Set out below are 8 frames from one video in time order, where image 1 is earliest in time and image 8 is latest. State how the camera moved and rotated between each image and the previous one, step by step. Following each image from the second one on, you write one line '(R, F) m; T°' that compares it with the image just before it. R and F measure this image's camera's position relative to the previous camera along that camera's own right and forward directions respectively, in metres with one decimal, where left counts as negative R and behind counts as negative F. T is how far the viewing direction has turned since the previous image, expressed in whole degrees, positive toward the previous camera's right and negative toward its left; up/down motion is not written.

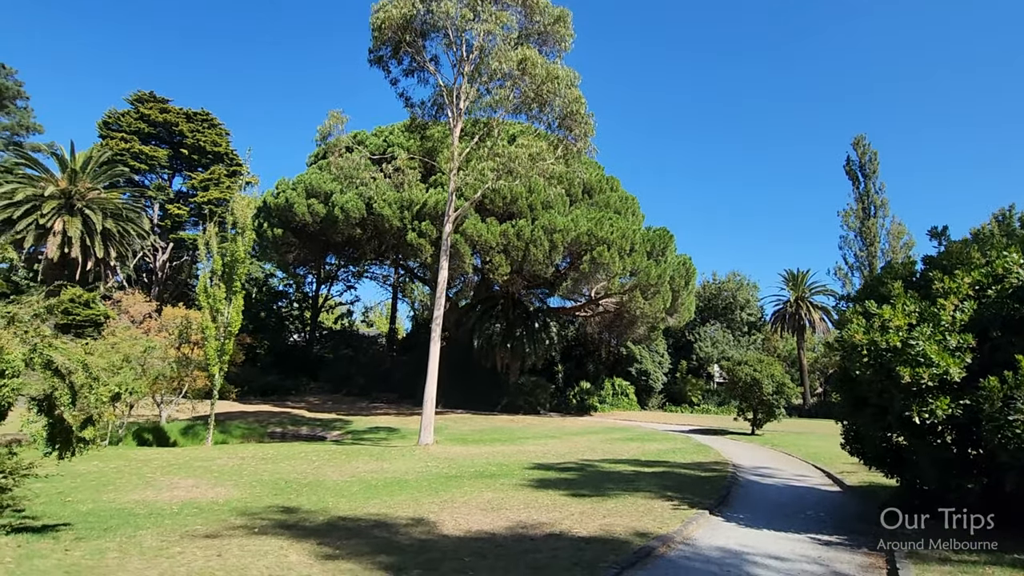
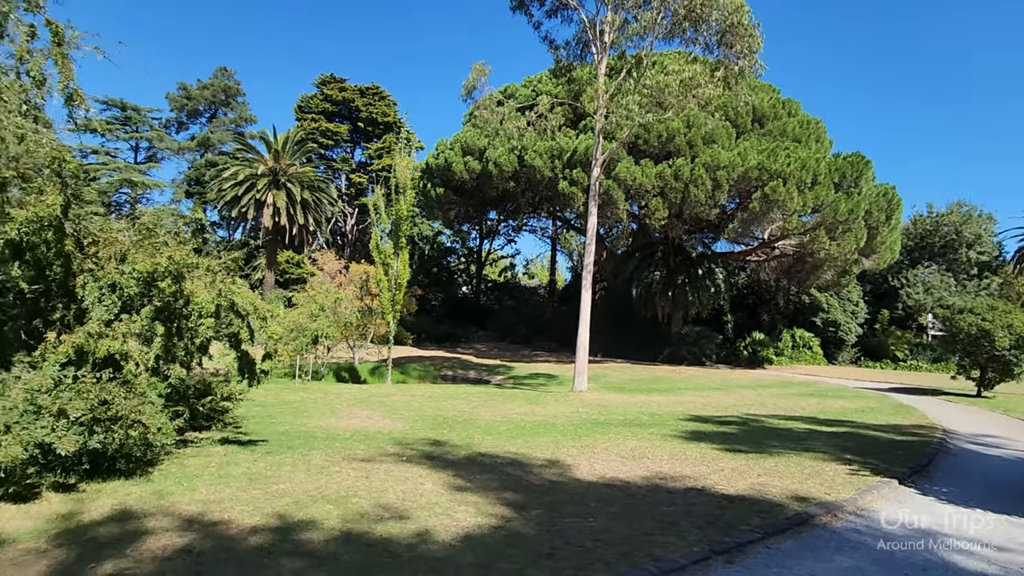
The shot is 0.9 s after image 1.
(+0.7, +0.2) m; -20°
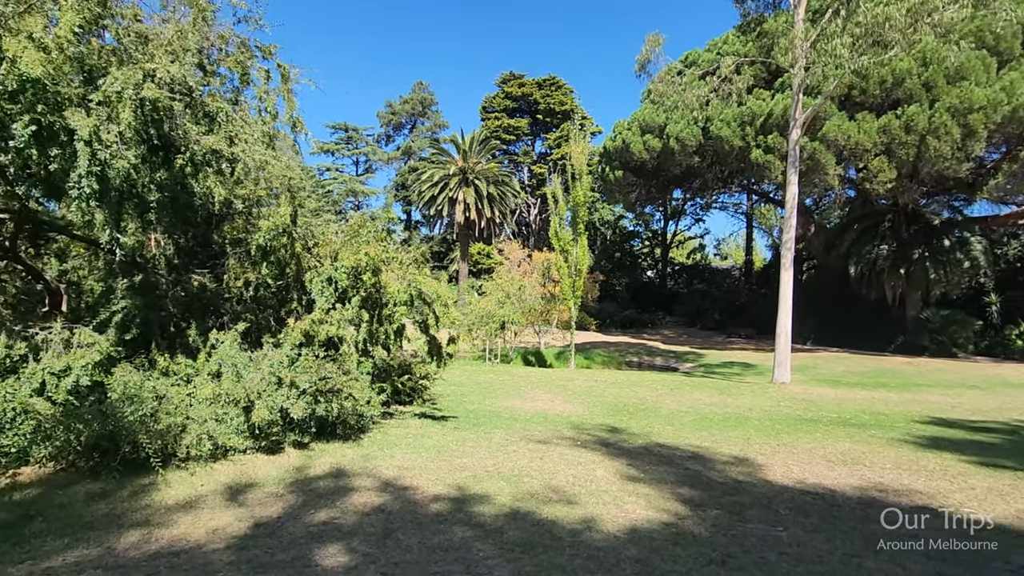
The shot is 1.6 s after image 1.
(+0.6, +0.2) m; -22°
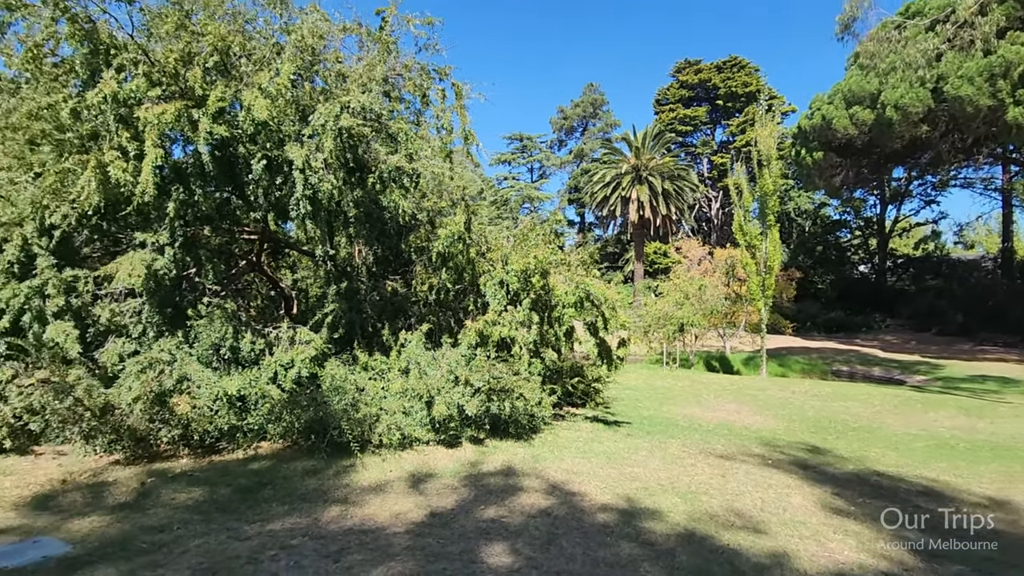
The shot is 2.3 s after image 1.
(+0.5, +0.2) m; -21°
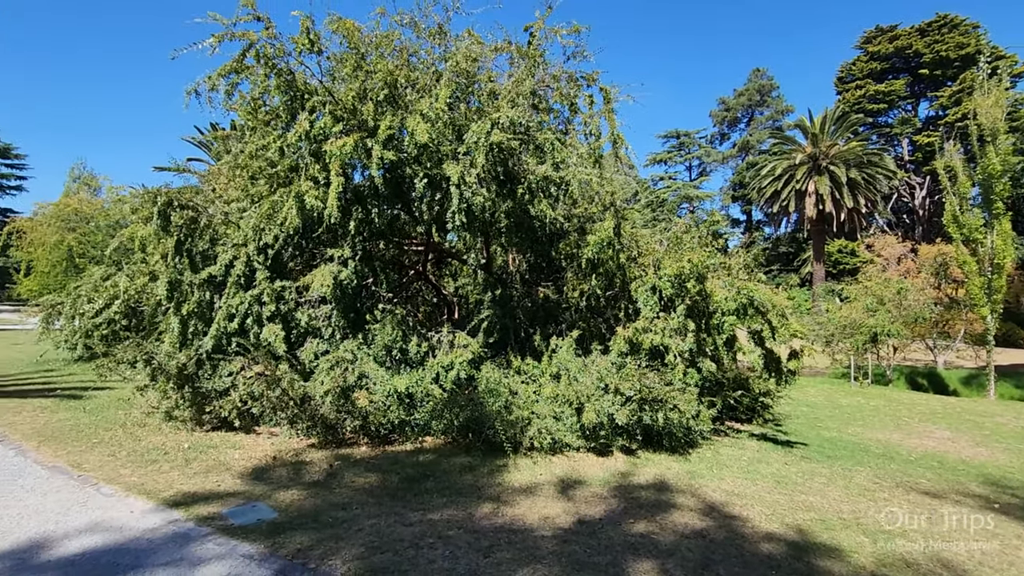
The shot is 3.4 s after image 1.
(+0.5, +0.1) m; -19°
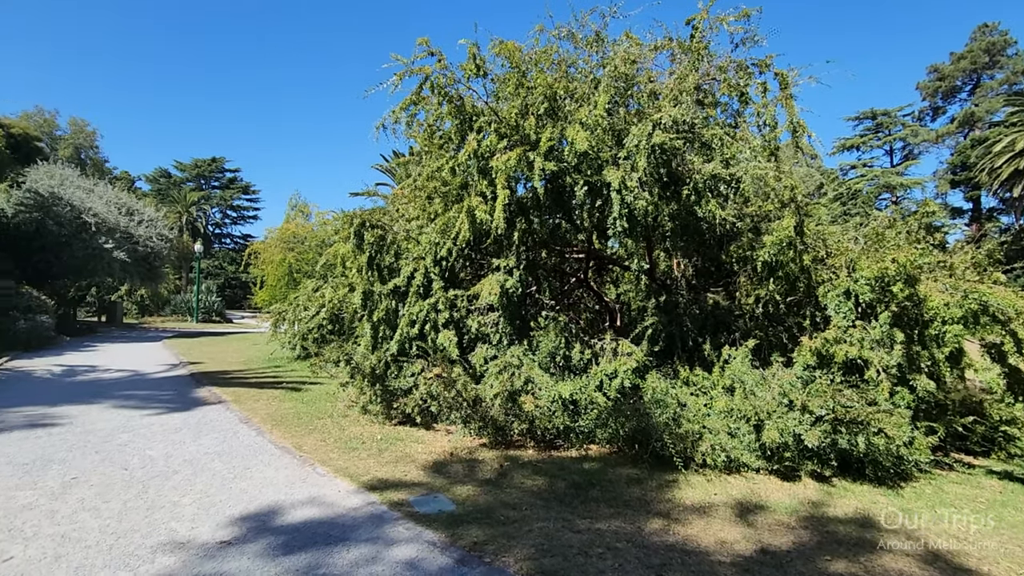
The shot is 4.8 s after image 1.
(+0.1, +0.1) m; -17°
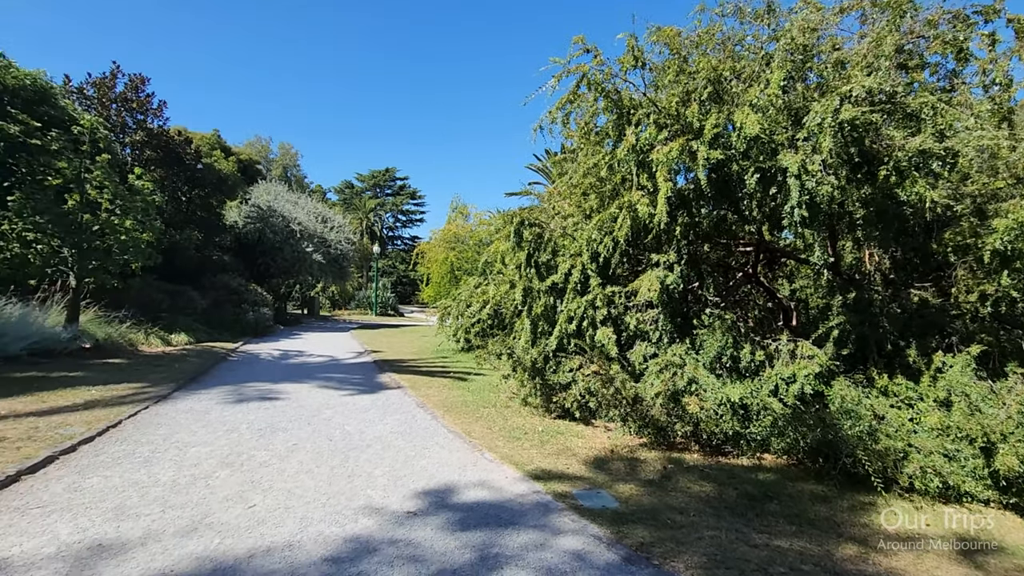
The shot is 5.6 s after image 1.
(-0.1, +0.2) m; -15°
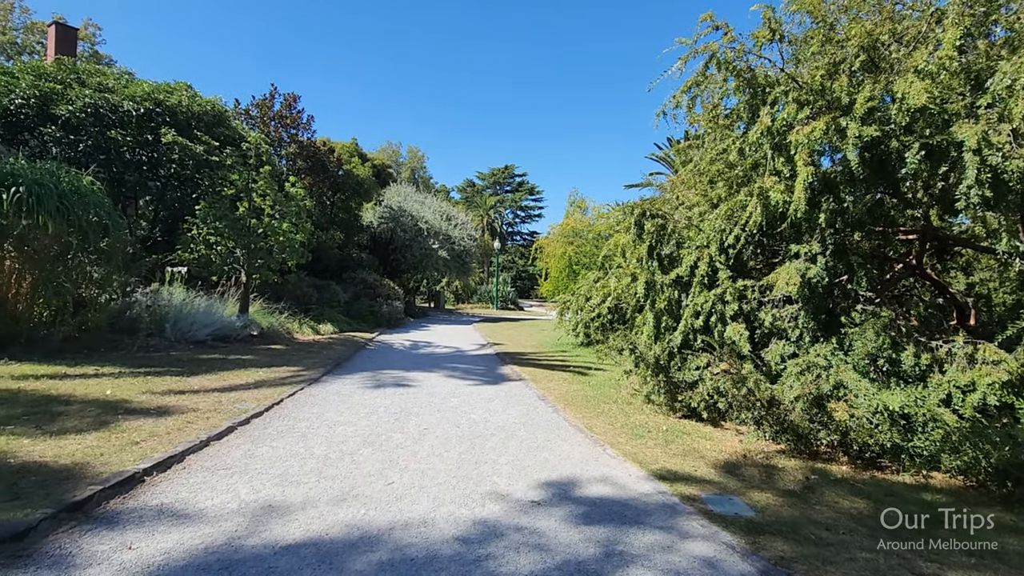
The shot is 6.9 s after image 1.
(0.0, +0.3) m; -11°
